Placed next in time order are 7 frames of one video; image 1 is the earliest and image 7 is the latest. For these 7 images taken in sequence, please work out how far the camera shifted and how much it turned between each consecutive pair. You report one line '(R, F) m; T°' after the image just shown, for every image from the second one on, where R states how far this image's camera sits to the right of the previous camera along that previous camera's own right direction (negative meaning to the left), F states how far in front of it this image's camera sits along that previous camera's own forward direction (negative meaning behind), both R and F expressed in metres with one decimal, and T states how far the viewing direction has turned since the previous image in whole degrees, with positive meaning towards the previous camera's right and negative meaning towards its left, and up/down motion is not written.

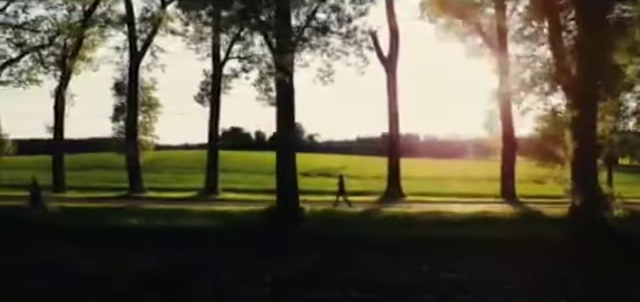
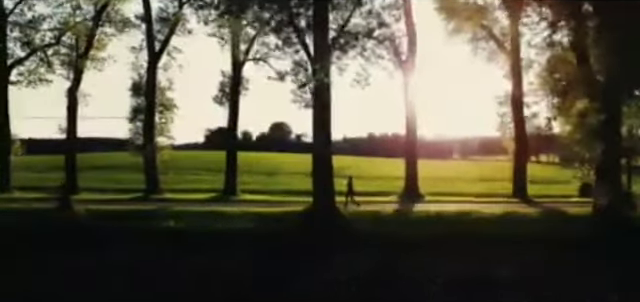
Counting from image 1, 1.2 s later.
(-0.3, -0.2) m; -1°
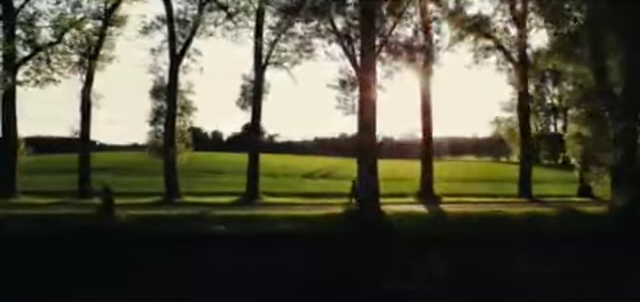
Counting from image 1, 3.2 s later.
(-0.3, -1.3) m; -1°
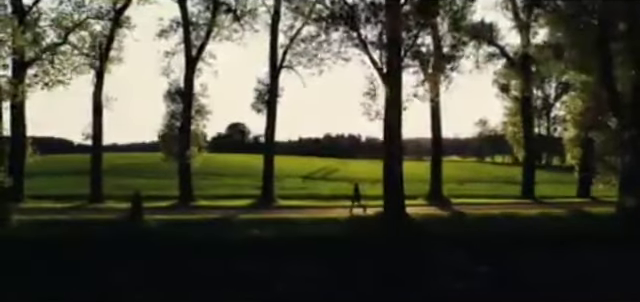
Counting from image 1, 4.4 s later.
(+0.3, -0.5) m; -1°
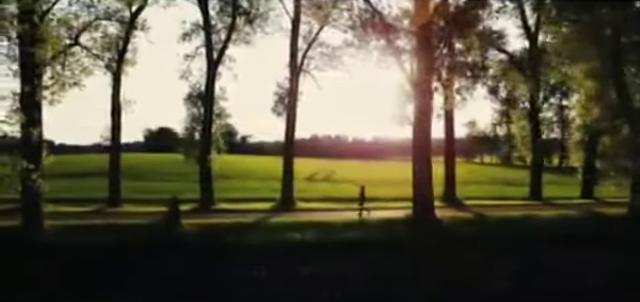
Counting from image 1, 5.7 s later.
(+0.1, -1.2) m; -1°
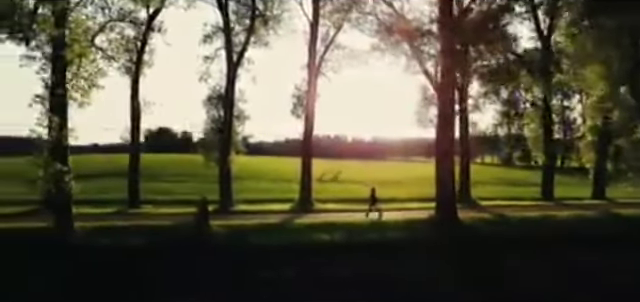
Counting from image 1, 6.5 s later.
(0.0, -0.5) m; -1°
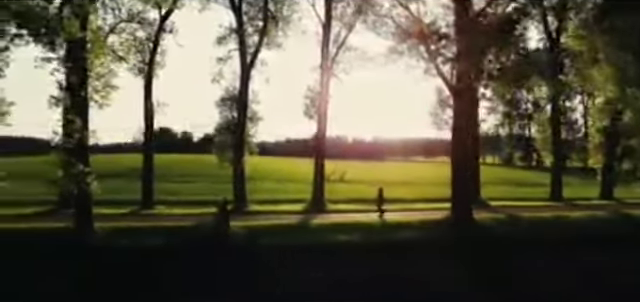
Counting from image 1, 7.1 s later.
(0.0, -0.6) m; -1°
